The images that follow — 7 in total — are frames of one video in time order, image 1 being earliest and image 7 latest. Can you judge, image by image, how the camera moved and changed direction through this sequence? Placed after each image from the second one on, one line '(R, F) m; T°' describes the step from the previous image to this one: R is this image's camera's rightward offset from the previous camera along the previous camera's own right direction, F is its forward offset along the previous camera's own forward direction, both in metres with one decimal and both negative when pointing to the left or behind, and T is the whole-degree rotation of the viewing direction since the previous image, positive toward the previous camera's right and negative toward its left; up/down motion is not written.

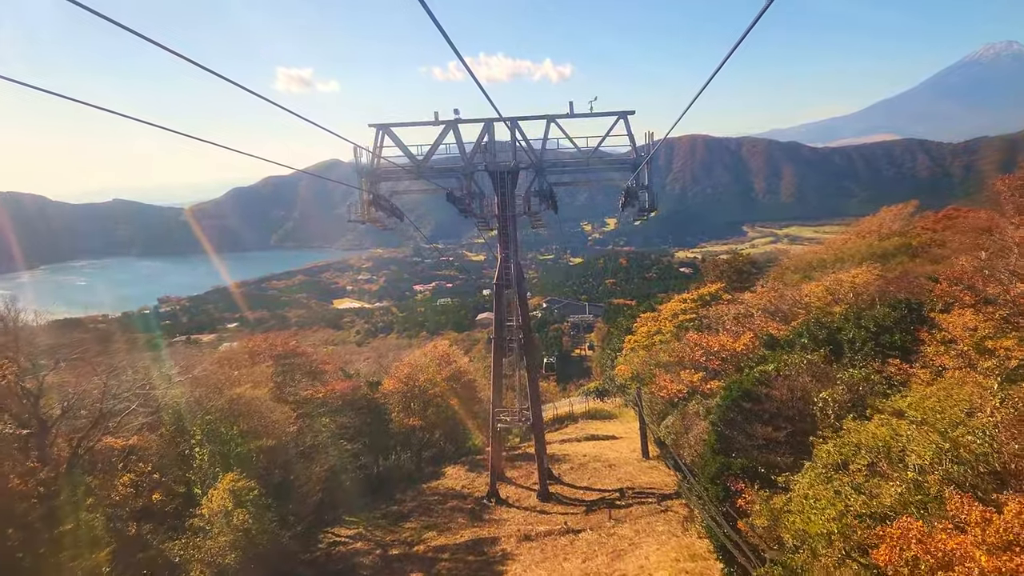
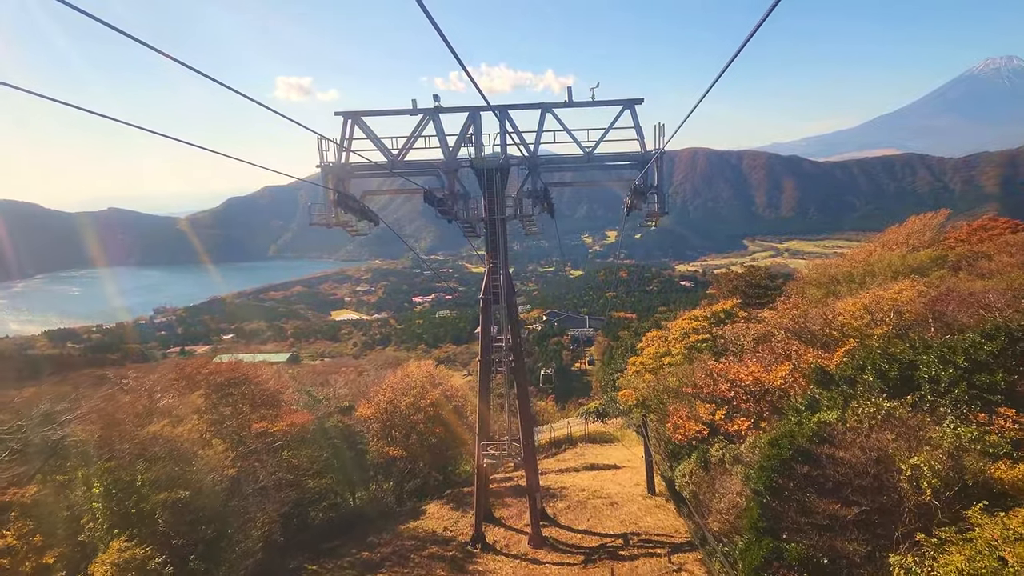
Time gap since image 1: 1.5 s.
(+0.3, +1.7) m; 0°
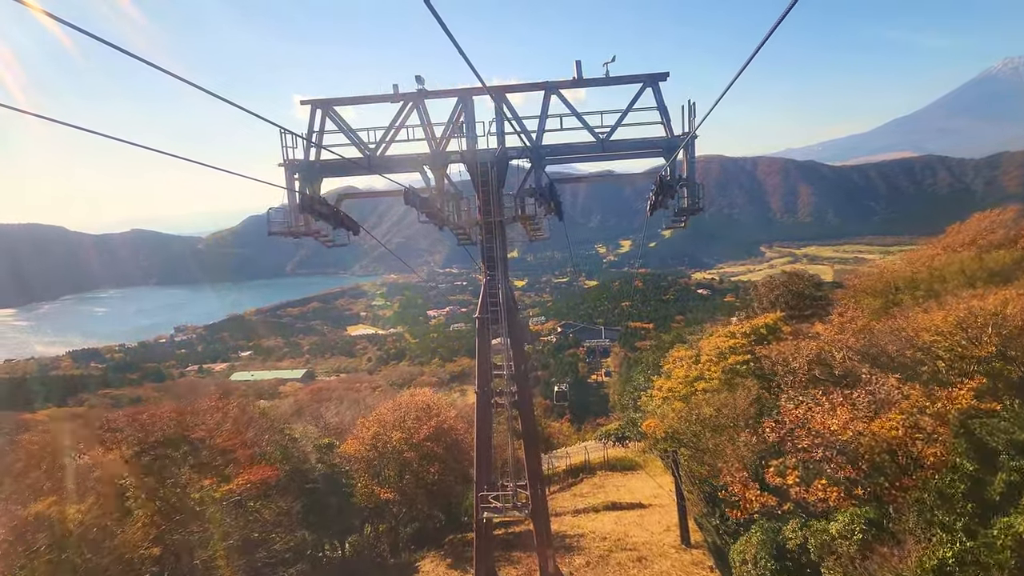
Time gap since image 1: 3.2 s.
(+0.3, +2.1) m; -2°
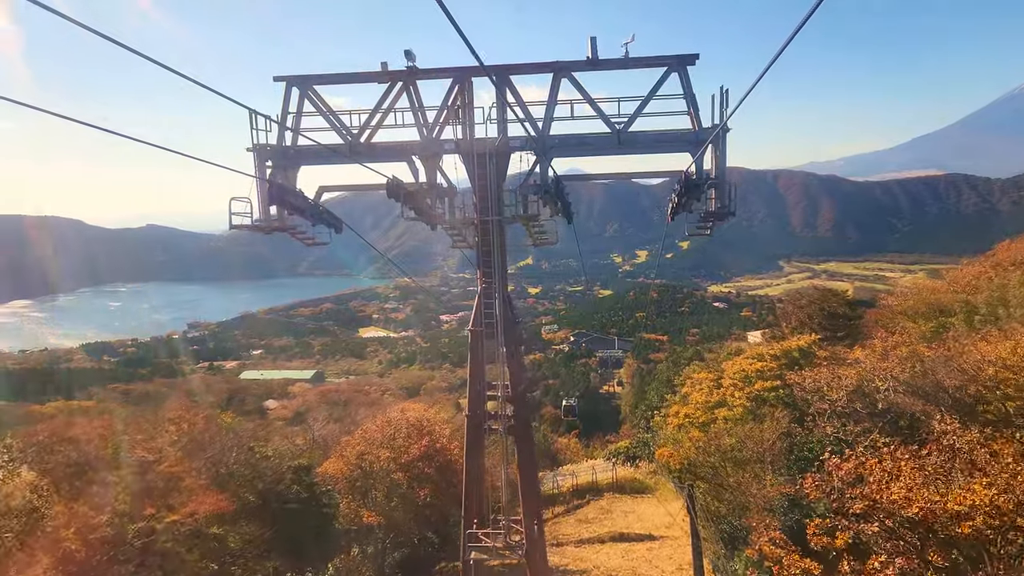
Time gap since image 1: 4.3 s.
(+0.3, +1.2) m; -2°
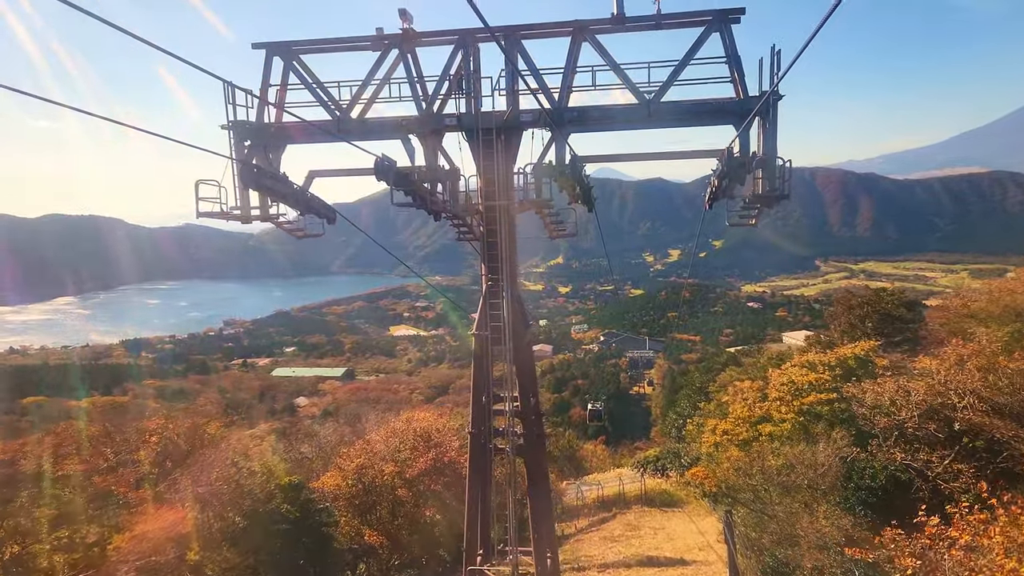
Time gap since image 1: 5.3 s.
(+0.3, +1.2) m; -3°
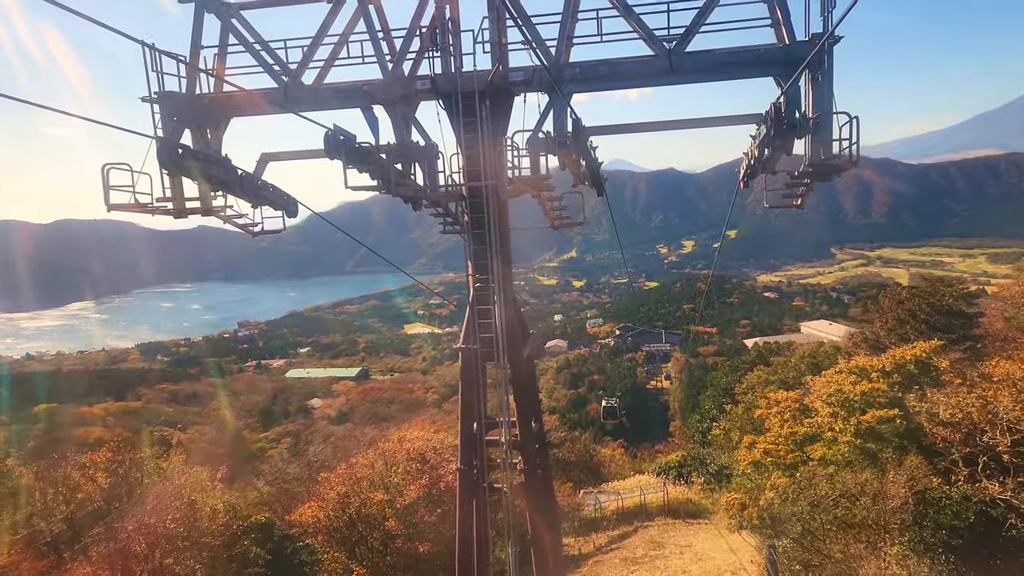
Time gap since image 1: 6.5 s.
(+0.3, +1.5) m; -2°
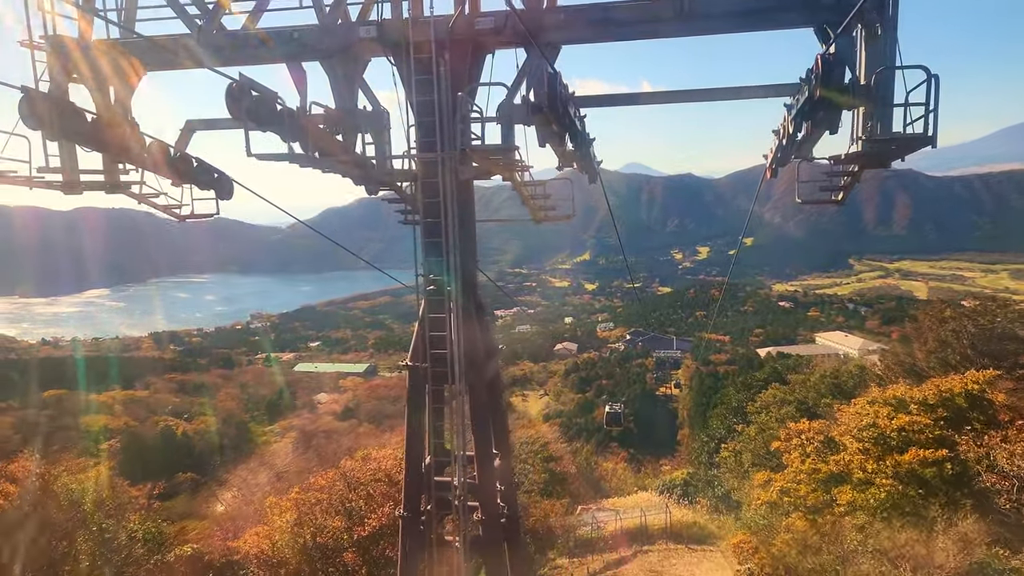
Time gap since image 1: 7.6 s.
(+0.5, +1.3) m; -1°
